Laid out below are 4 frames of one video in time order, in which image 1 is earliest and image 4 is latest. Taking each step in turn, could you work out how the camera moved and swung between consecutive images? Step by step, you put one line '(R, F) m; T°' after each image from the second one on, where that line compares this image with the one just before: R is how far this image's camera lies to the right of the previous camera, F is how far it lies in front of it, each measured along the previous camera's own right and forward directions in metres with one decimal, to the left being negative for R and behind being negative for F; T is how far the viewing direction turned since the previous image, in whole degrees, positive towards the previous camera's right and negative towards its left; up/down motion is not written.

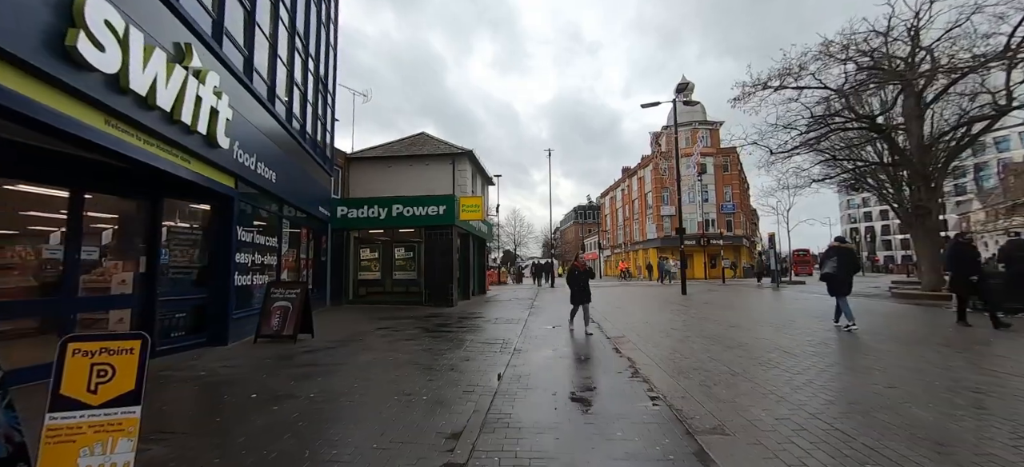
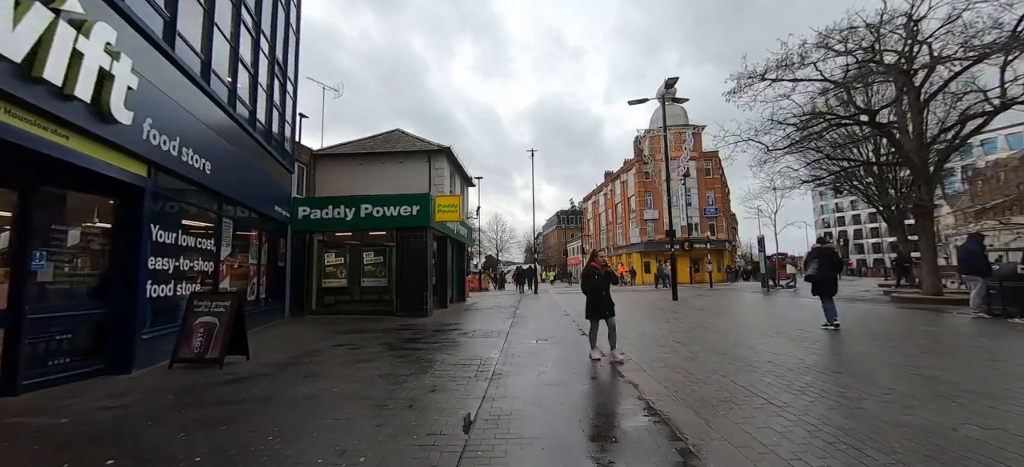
(+0.1, +1.1) m; +3°
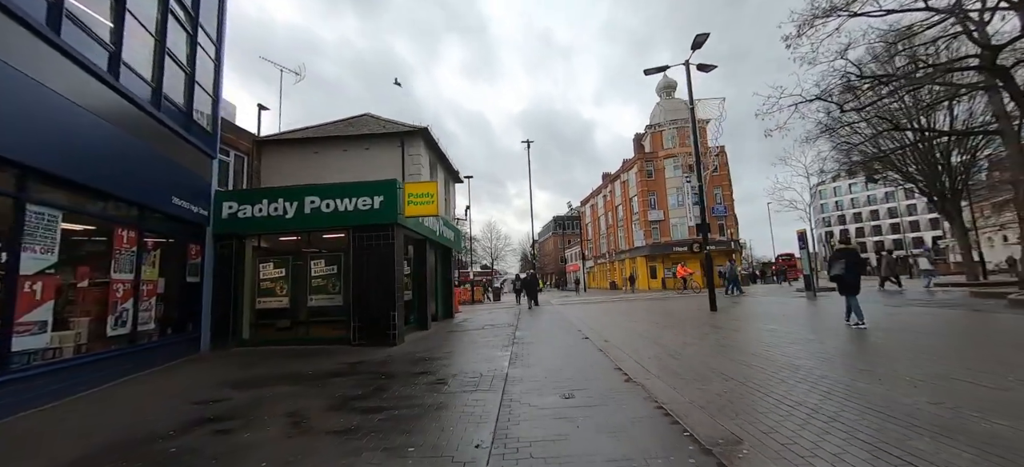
(0.0, +3.0) m; +1°
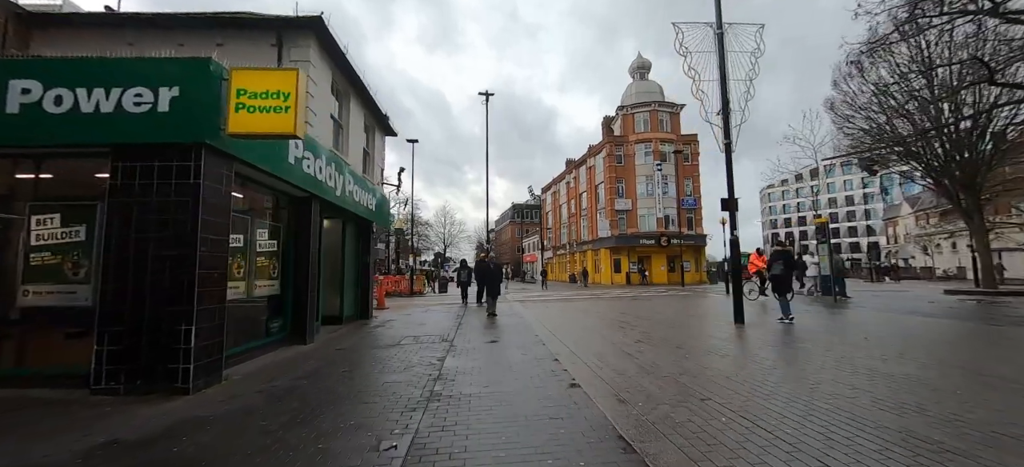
(+0.3, +4.2) m; +6°
